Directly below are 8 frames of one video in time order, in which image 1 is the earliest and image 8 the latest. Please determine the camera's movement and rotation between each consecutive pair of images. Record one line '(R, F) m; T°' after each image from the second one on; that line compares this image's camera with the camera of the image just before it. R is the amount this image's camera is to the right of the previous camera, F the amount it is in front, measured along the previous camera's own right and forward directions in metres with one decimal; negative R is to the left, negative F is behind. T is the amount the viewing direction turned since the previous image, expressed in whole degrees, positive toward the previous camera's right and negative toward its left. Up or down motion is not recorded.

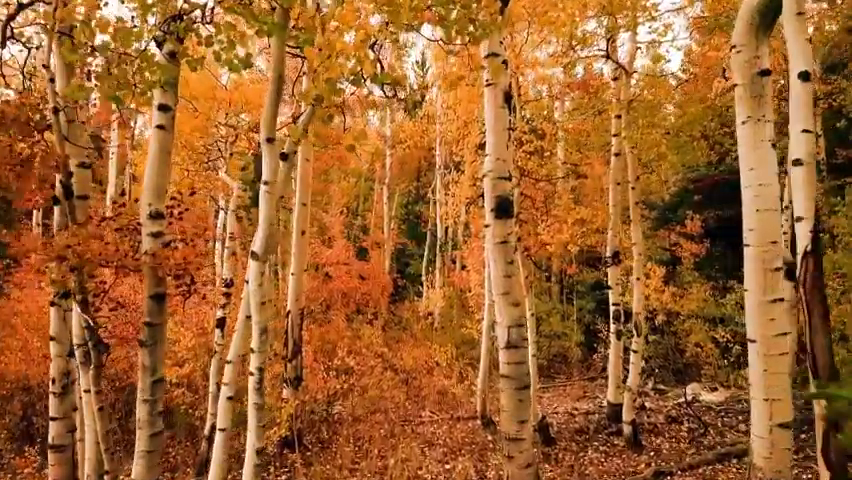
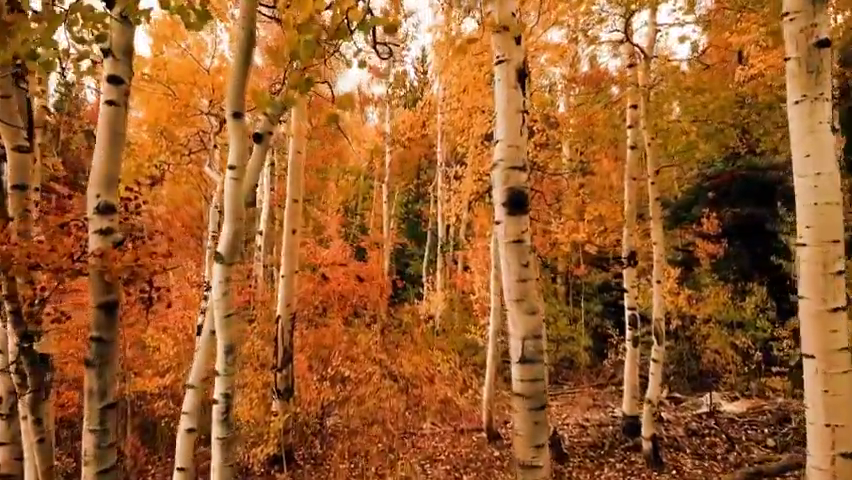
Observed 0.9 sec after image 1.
(0.0, +0.9) m; 0°
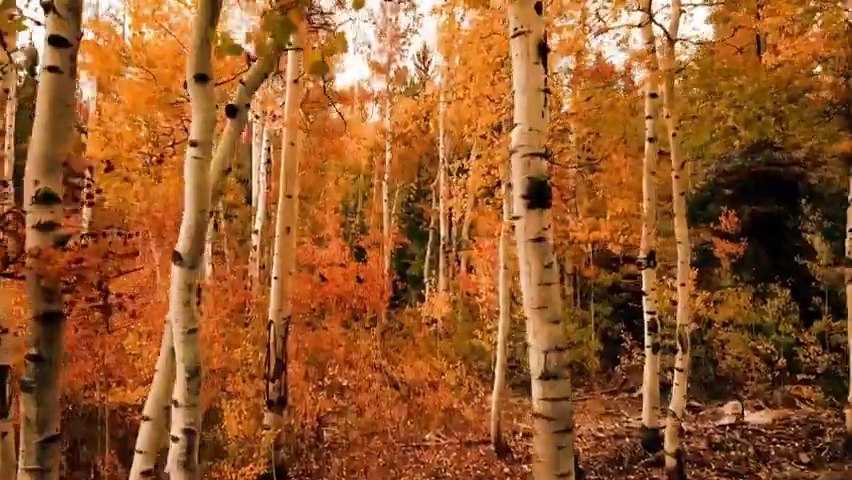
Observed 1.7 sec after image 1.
(0.0, +0.8) m; 0°
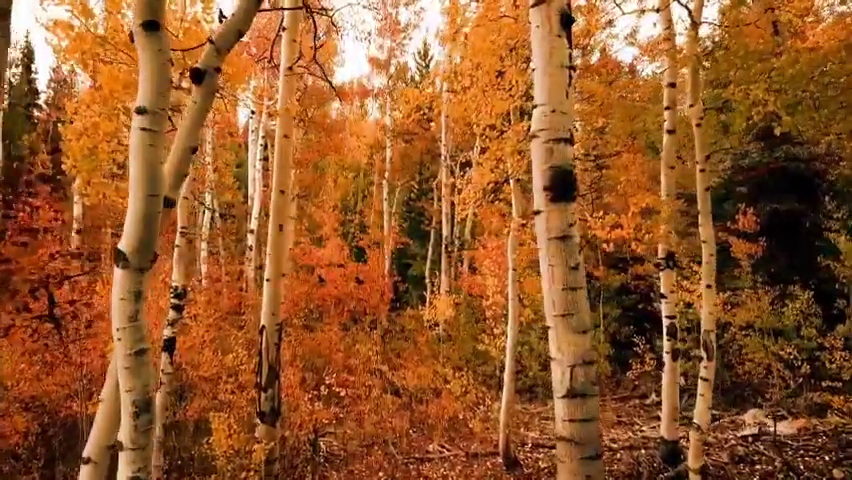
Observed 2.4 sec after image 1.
(0.0, +0.7) m; 0°
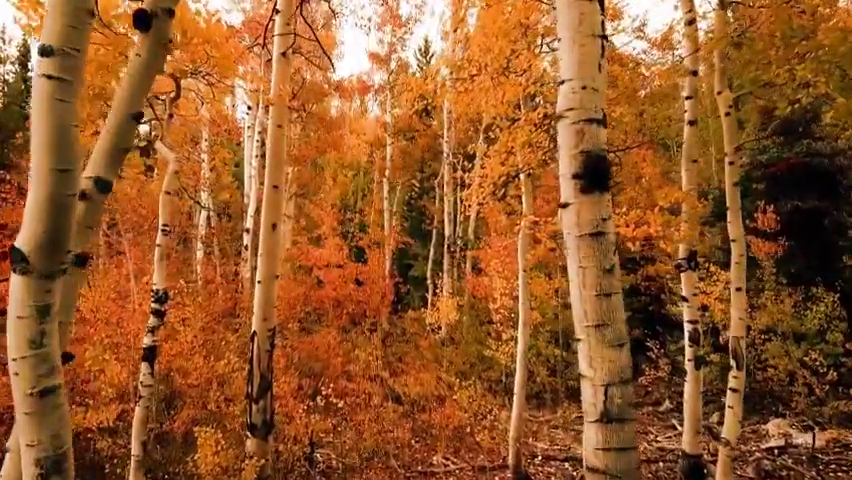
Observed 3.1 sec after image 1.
(0.0, +0.7) m; 0°
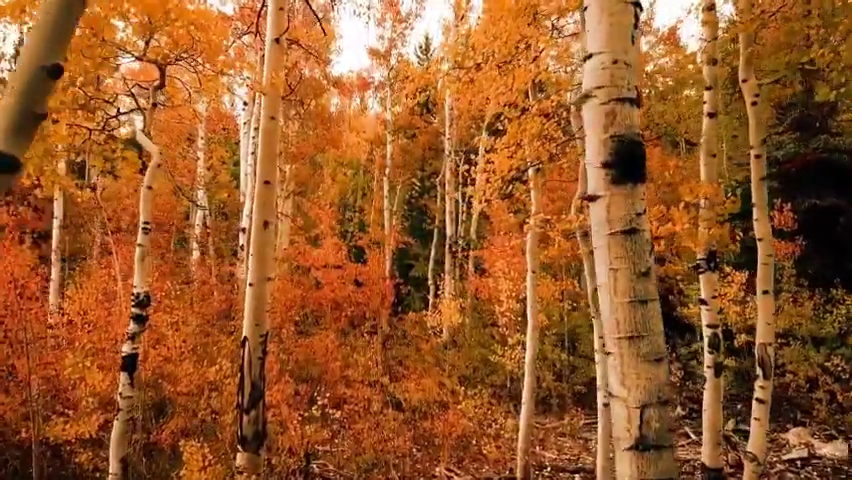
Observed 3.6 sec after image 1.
(0.0, +0.5) m; 0°
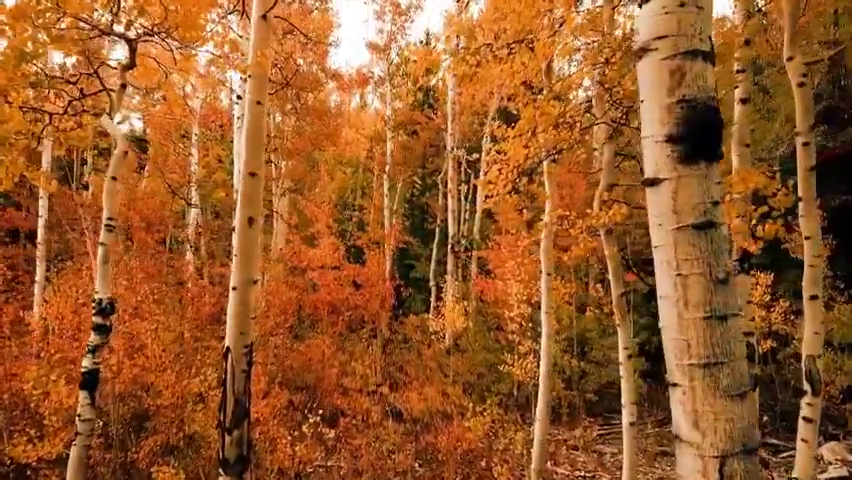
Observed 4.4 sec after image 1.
(0.0, +0.8) m; 0°
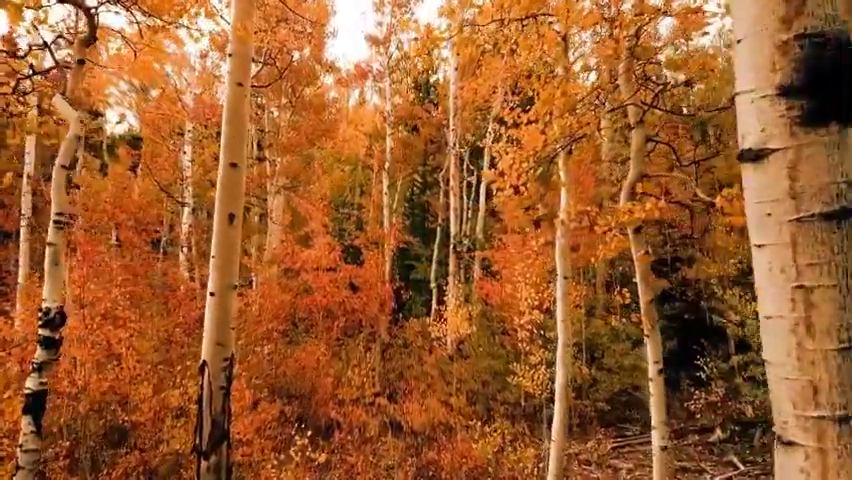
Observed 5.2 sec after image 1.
(0.0, +0.8) m; 0°
